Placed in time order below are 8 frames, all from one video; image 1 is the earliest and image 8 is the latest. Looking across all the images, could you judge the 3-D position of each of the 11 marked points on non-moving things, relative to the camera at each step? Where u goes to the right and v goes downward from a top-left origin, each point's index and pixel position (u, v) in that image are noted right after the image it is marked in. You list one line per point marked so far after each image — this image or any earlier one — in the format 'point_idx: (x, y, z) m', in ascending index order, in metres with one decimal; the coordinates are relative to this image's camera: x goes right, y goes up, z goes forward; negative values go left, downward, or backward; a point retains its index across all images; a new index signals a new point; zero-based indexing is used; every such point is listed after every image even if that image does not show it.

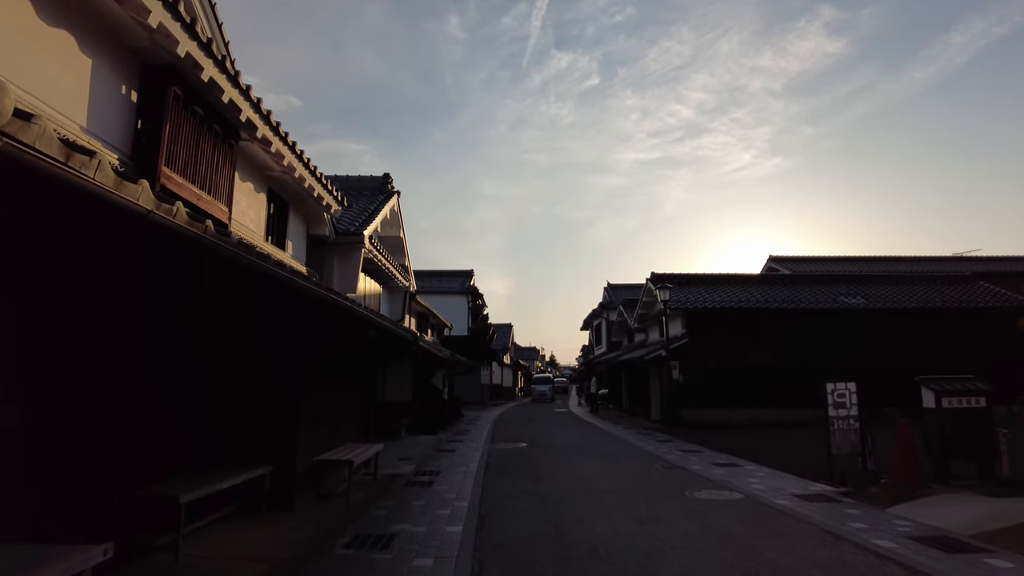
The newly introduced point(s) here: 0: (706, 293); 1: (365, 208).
0: (+6.0, -0.1, +20.2) m
1: (-2.7, +1.5, +12.3) m
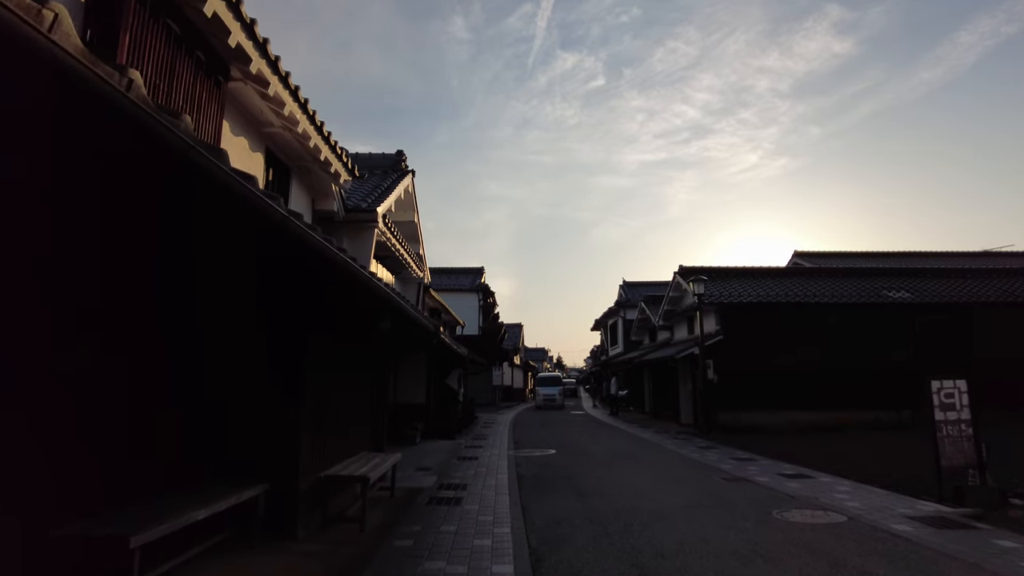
0: (+6.5, +0.1, +18.9) m
1: (-2.3, +1.7, +11.0) m
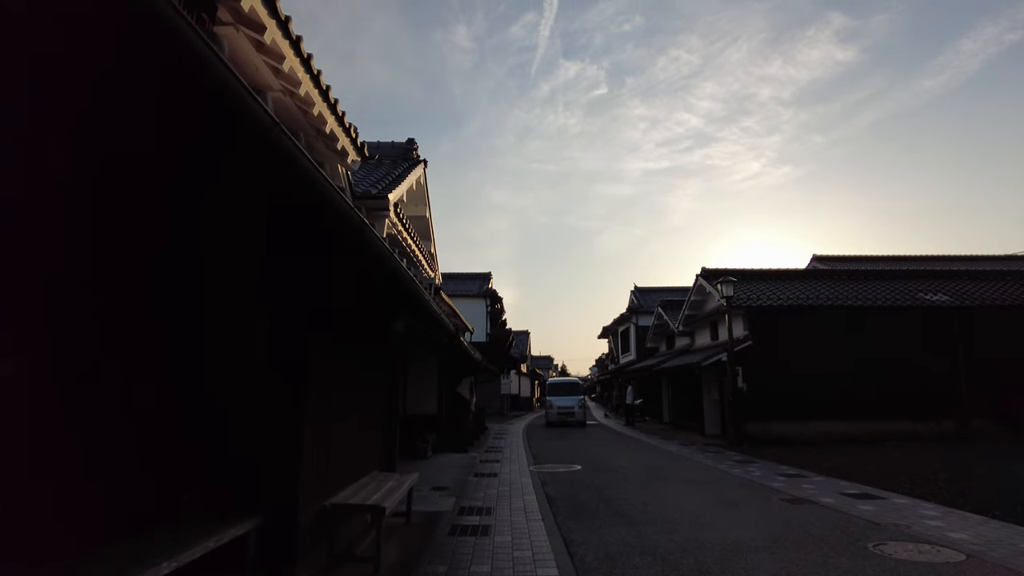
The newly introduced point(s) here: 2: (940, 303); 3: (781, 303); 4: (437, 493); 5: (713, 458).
0: (+6.9, 0.0, +17.8) m
1: (-1.9, +1.7, +10.1) m
2: (+11.1, -0.4, +17.1) m
3: (+6.9, -0.4, +17.0) m
4: (-0.9, -2.5, +7.9) m
5: (+3.8, -3.2, +12.5) m
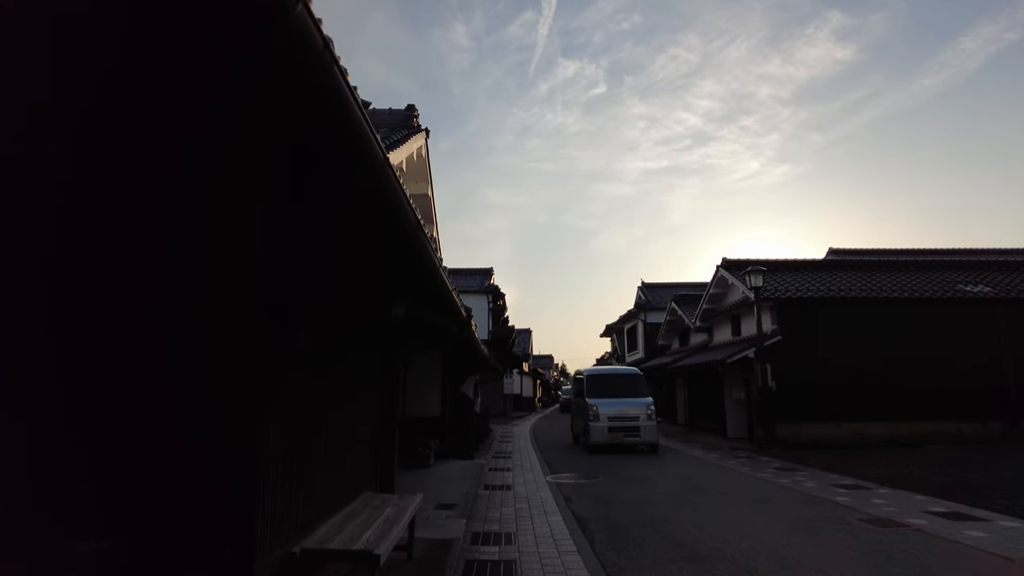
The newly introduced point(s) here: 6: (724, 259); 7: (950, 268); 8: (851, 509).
0: (+7.1, +0.2, +16.5) m
1: (-1.7, +1.9, +8.7) m
2: (+11.3, -0.2, +15.8) m
3: (+7.1, -0.2, +15.7) m
4: (-0.7, -2.3, +6.6) m
5: (+4.1, -3.0, +11.2) m
6: (+5.7, +0.8, +17.8) m
7: (+11.9, +0.5, +17.9) m
8: (+3.6, -2.3, +6.9) m
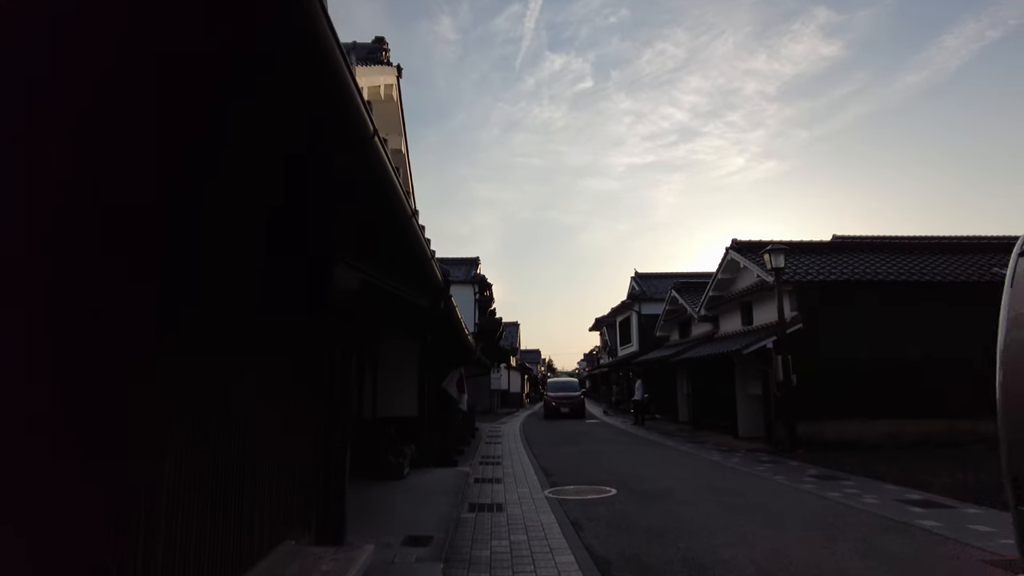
0: (+6.9, +0.6, +14.9) m
1: (-1.8, +2.3, +6.9) m
2: (+11.1, +0.2, +14.3) m
3: (+6.9, +0.2, +14.0) m
4: (-0.7, -2.0, +4.9) m
5: (+3.9, -2.7, +9.6) m
6: (+5.5, +1.2, +16.1) m
7: (+11.6, +0.9, +16.4) m
8: (+3.6, -2.0, +5.2) m
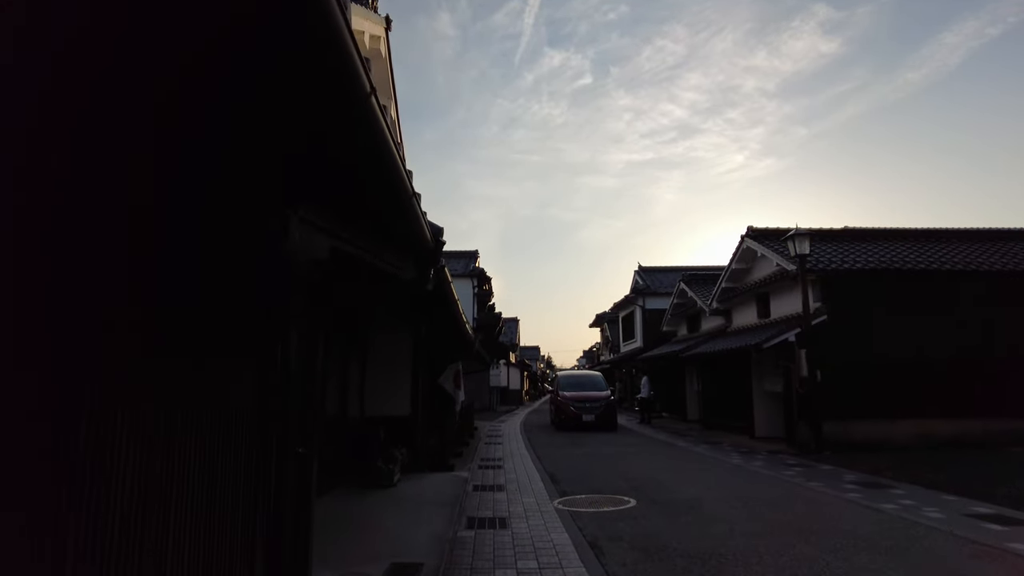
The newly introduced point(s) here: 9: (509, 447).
0: (+6.9, +0.8, +13.9) m
1: (-1.7, +2.5, +5.9) m
2: (+11.1, +0.4, +13.3) m
3: (+6.9, +0.4, +13.1) m
4: (-0.7, -1.8, +3.9) m
5: (+4.0, -2.5, +8.6) m
6: (+5.5, +1.4, +15.2) m
7: (+11.7, +1.1, +15.4) m
8: (+3.6, -1.8, +4.2) m
9: (0.0, -3.2, +13.3) m
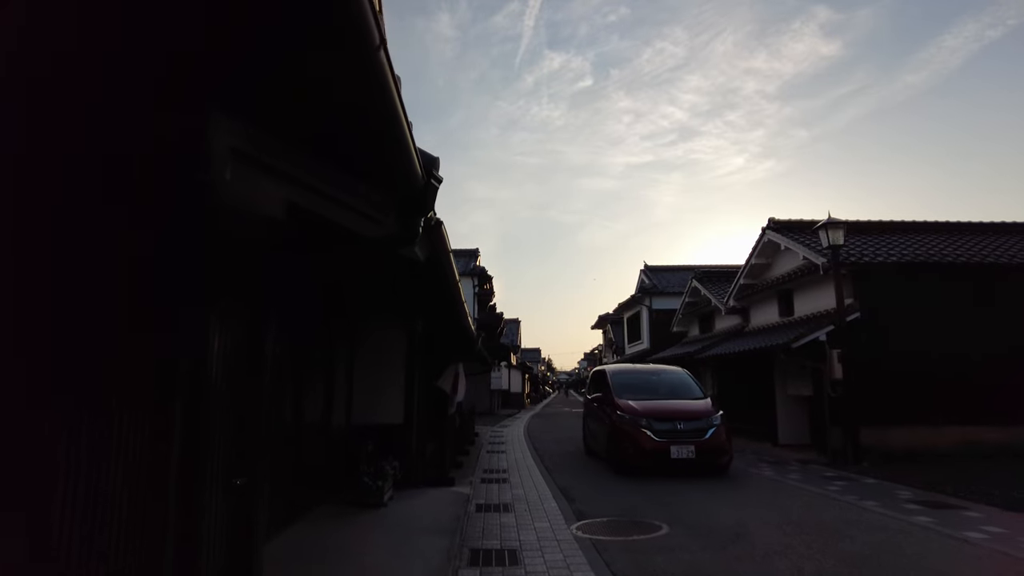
0: (+7.0, +0.9, +12.9) m
1: (-1.6, +2.6, +4.9) m
2: (+11.2, +0.5, +12.3) m
3: (+7.0, +0.5, +12.0) m
4: (-0.6, -1.6, +2.8) m
5: (+4.0, -2.4, +7.5) m
6: (+5.6, +1.5, +14.1) m
7: (+11.8, +1.2, +14.4) m
8: (+3.7, -1.7, +3.1) m
9: (+0.1, -3.1, +12.2) m
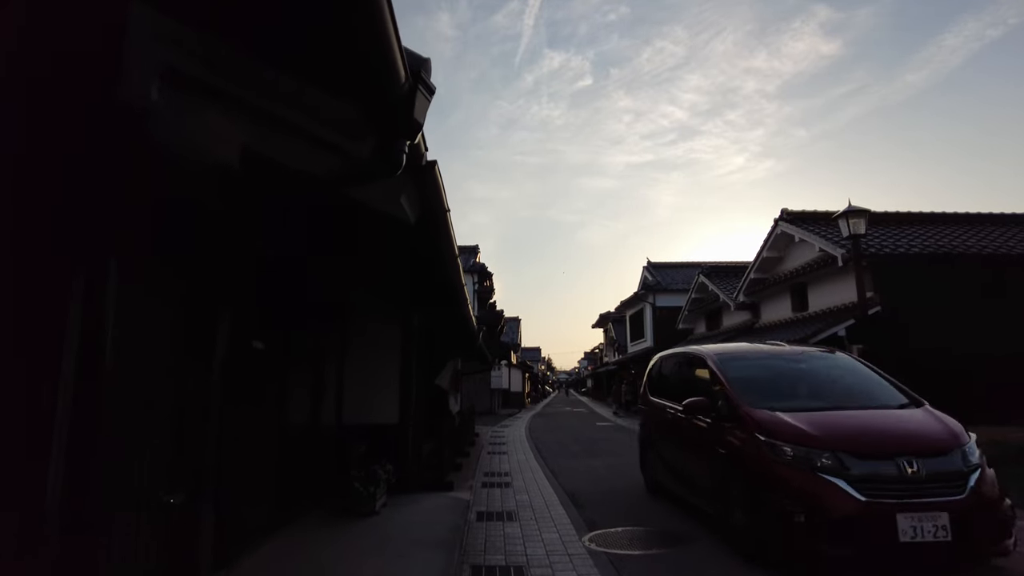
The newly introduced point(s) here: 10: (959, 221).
0: (+7.0, +1.0, +12.3) m
1: (-1.6, +2.7, +4.3) m
2: (+11.3, +0.6, +11.7) m
3: (+7.0, +0.6, +11.4) m
4: (-0.5, -1.5, +2.2) m
5: (+4.1, -2.3, +7.0) m
6: (+5.6, +1.6, +13.5) m
7: (+11.8, +1.3, +13.8) m
8: (+3.8, -1.6, +2.5) m
9: (+0.1, -3.0, +11.6) m
10: (+9.0, +1.4, +13.3) m
